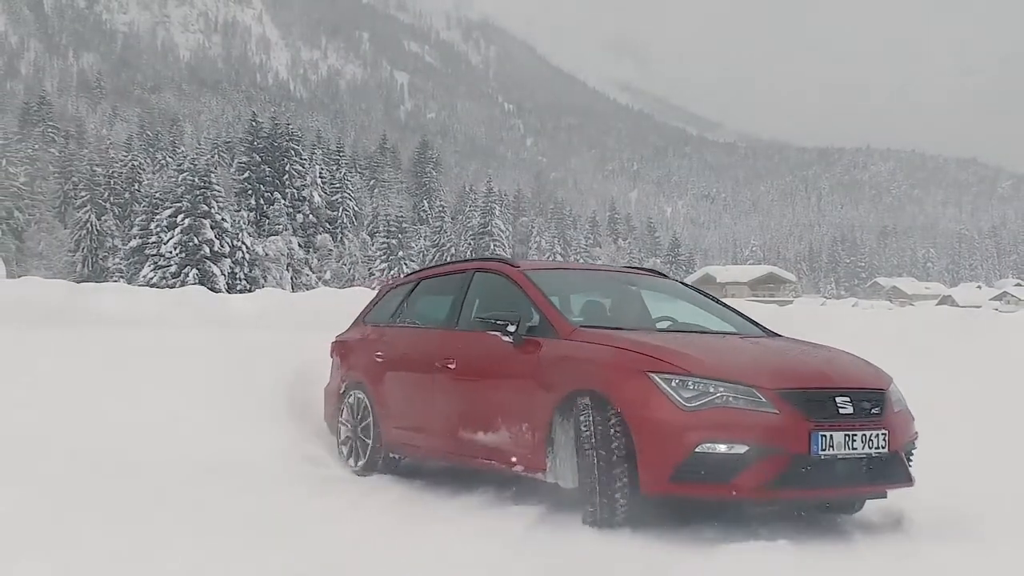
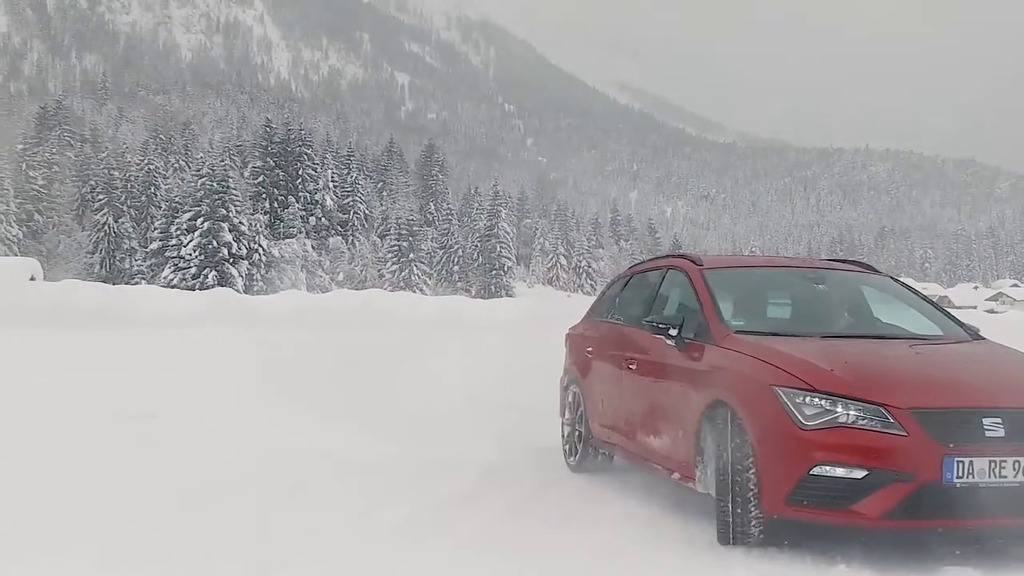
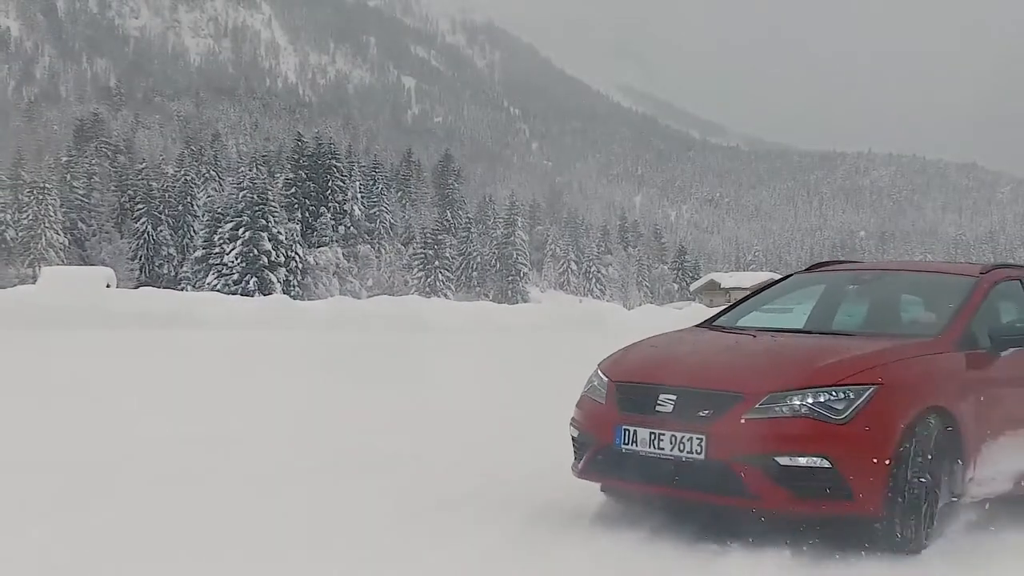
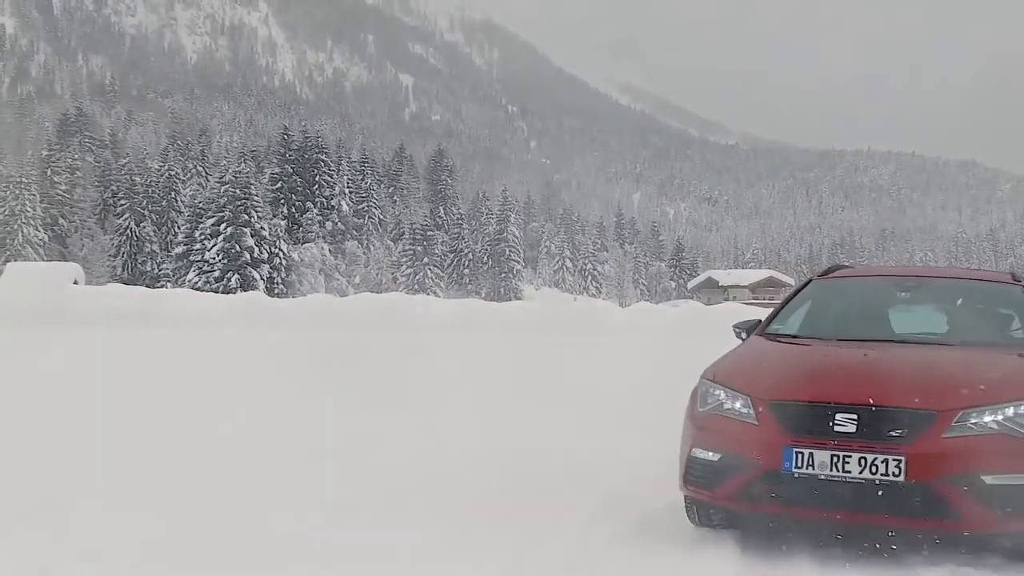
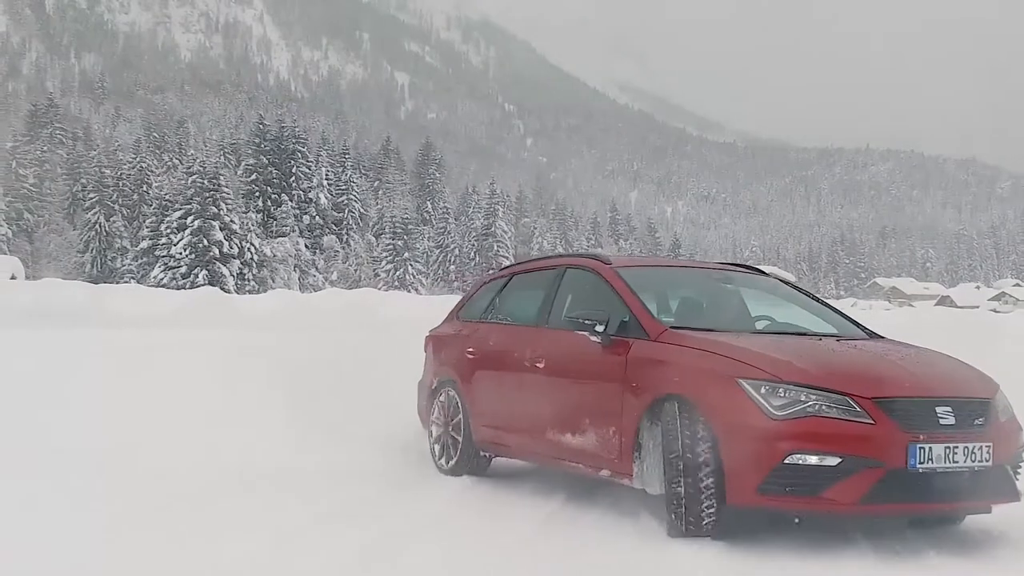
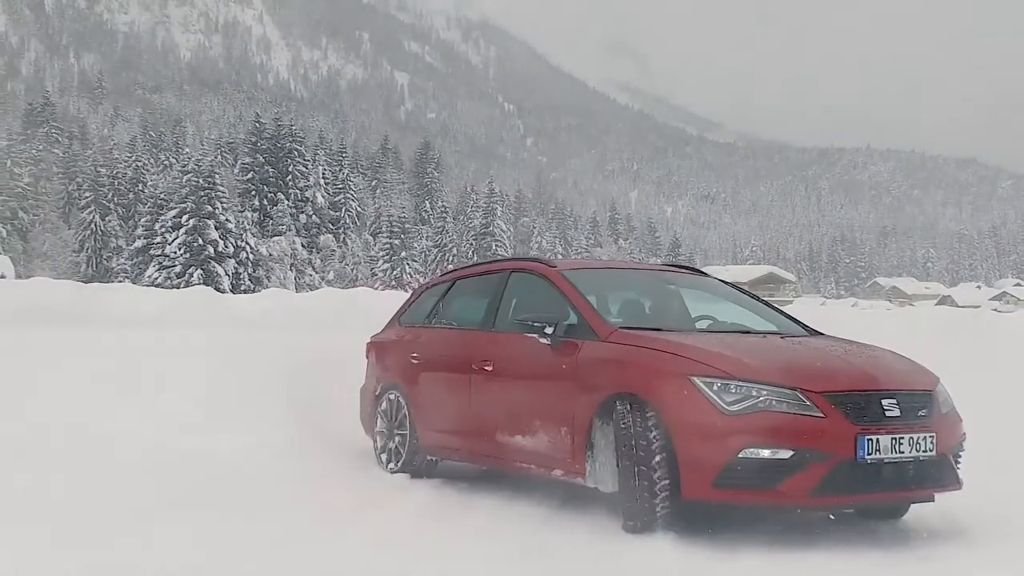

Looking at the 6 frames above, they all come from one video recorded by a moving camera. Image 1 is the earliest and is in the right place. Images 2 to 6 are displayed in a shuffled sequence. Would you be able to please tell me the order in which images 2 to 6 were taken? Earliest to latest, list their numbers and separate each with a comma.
6, 5, 2, 4, 3
